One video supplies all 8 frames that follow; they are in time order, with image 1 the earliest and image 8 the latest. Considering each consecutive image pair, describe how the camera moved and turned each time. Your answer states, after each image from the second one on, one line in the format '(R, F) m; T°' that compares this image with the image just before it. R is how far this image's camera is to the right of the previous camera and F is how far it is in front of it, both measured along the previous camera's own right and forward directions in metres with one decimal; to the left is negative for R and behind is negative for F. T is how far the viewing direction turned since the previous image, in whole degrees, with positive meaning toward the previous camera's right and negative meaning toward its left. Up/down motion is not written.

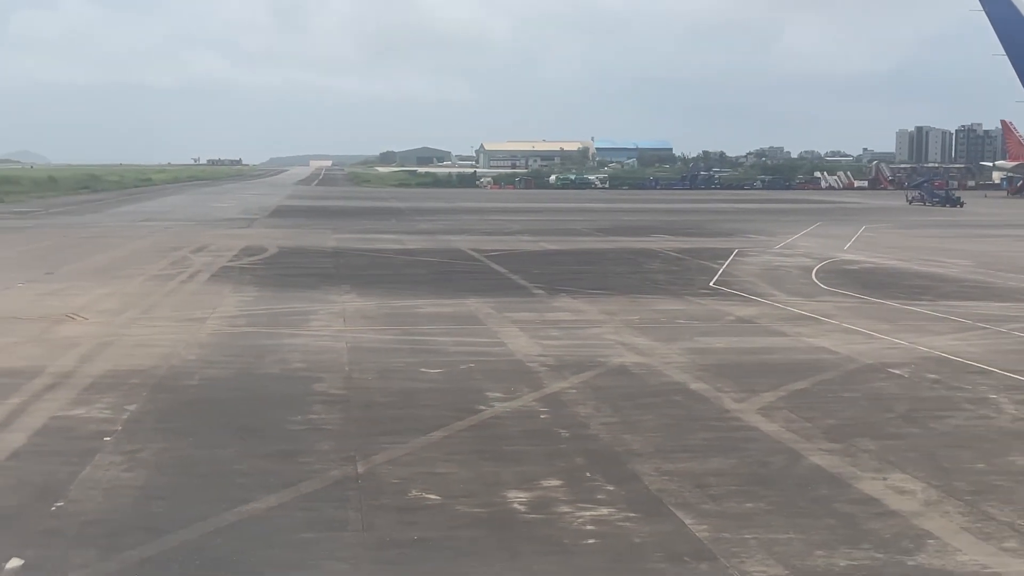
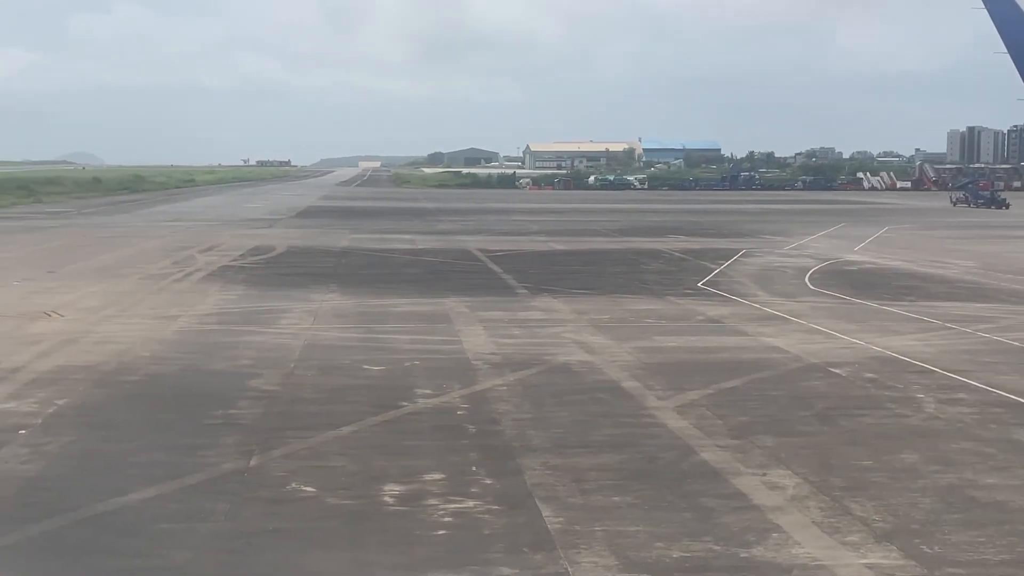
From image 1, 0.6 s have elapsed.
(+1.2, -0.1) m; -1°
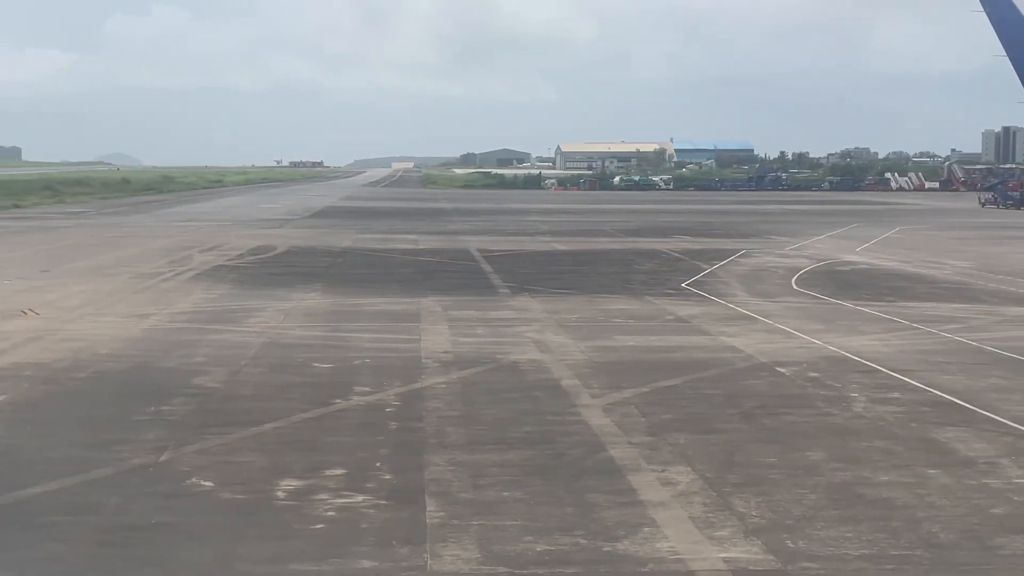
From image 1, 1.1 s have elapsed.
(+1.0, -0.1) m; -1°
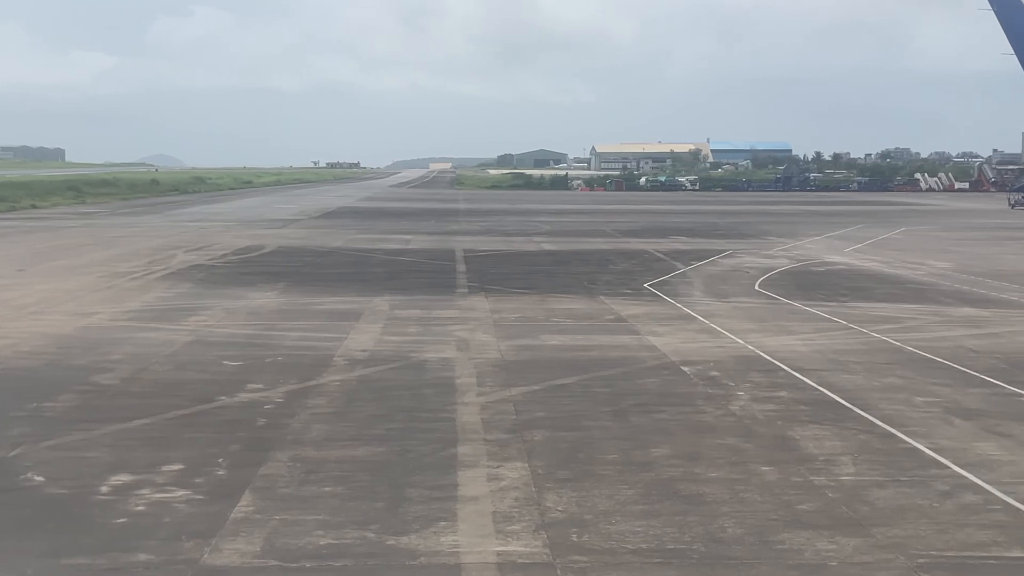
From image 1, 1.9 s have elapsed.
(+1.5, -0.1) m; 0°
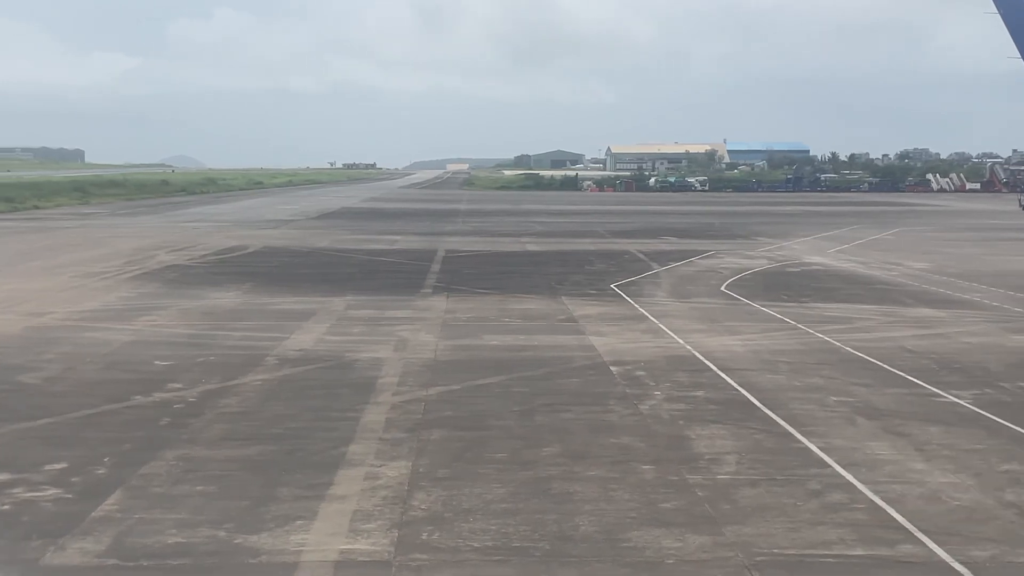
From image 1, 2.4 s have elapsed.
(+1.0, 0.0) m; 0°
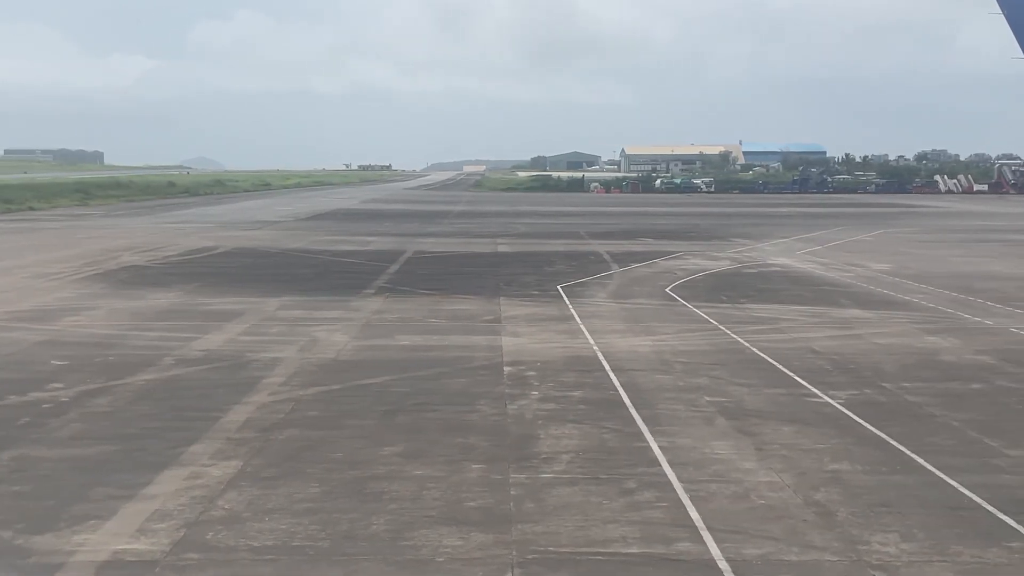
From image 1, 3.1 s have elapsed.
(+1.4, 0.0) m; 0°
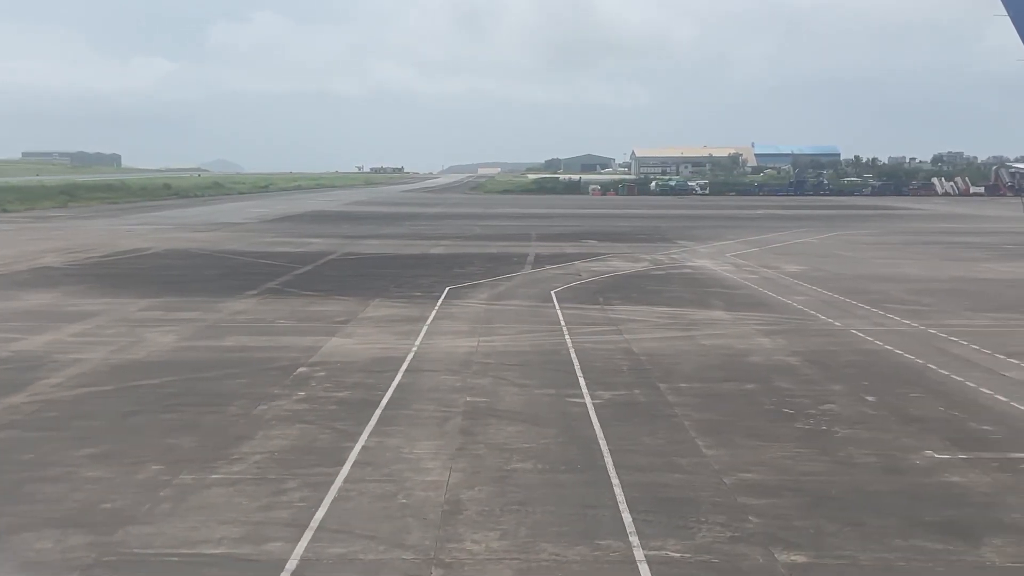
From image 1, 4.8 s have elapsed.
(+2.5, 0.0) m; +2°
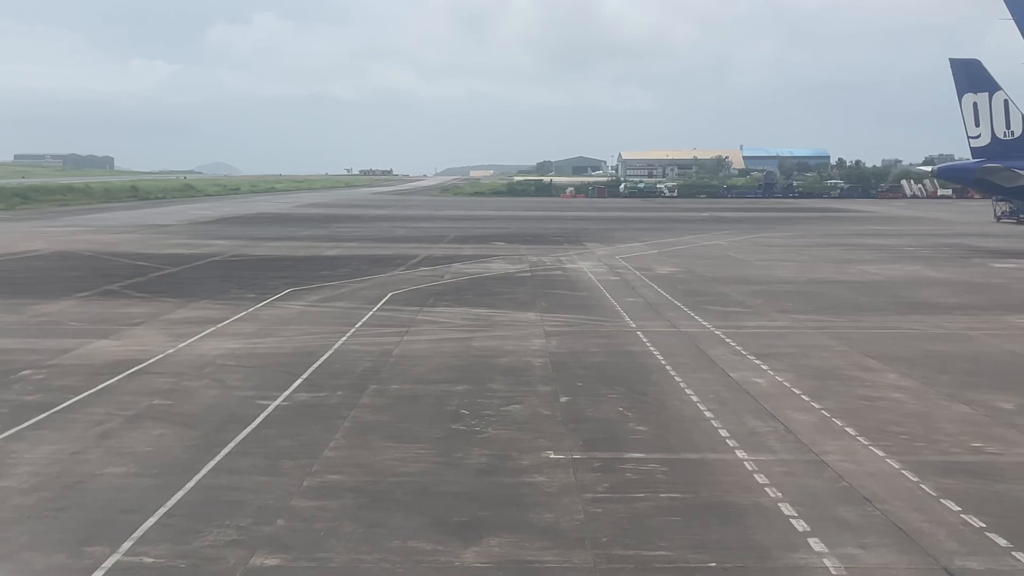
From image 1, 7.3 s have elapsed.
(+2.9, -0.1) m; +3°
